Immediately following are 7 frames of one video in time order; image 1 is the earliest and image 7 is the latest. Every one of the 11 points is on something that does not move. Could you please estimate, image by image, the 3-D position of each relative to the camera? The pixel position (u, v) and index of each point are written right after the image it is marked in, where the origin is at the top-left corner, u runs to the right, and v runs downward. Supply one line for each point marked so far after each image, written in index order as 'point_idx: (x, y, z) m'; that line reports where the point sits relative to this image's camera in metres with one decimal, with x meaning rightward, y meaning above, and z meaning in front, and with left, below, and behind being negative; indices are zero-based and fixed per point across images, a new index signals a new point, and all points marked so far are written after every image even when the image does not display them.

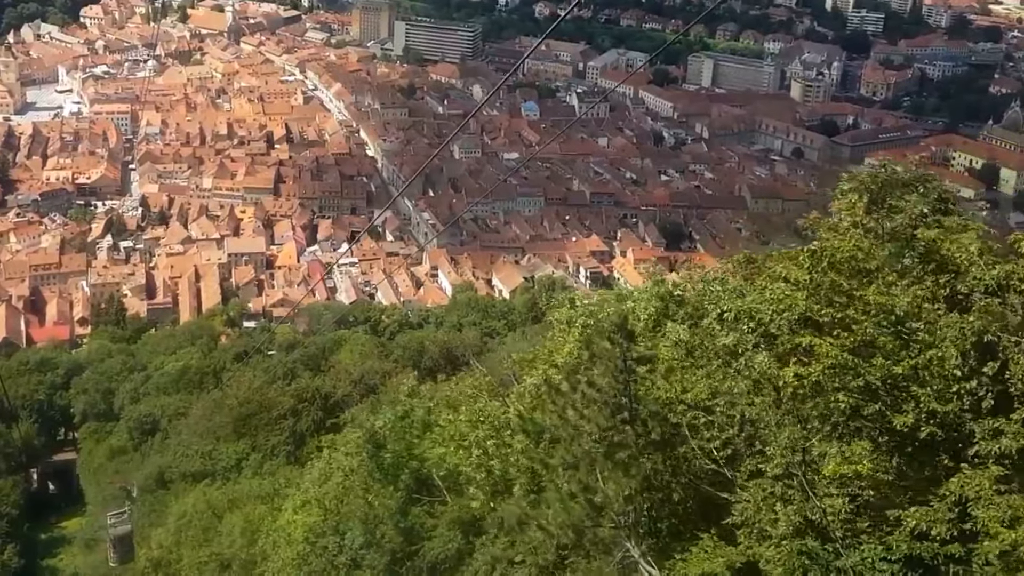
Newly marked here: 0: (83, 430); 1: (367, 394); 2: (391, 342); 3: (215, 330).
0: (-5.6, -1.8, +13.0) m
1: (-1.4, -1.0, +9.9) m
2: (-1.5, -0.6, +12.6) m
3: (-5.4, -0.7, +18.0) m
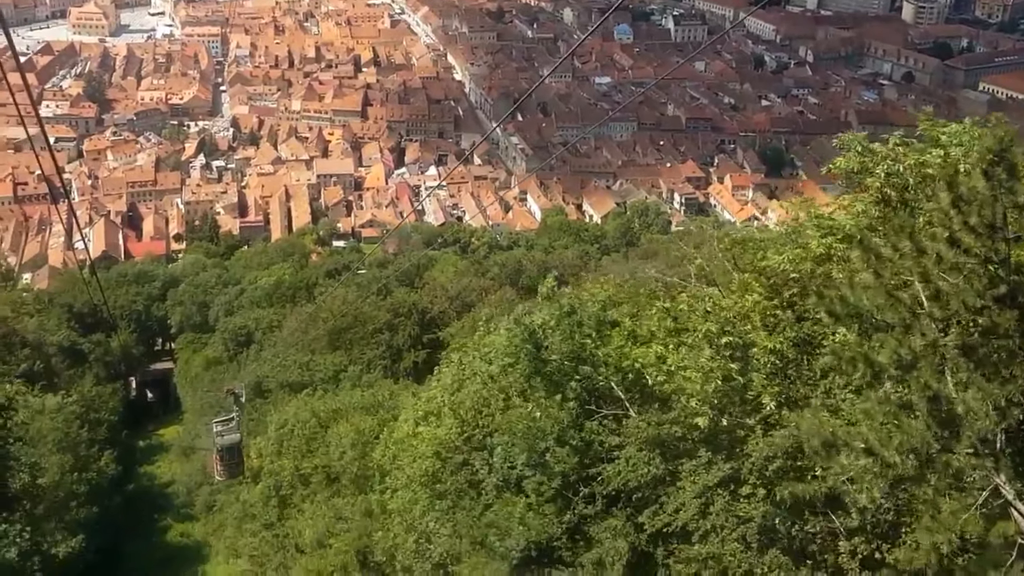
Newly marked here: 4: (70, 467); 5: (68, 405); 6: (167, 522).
0: (-4.4, -0.7, +13.1) m
1: (-0.4, -0.2, +9.6) m
2: (-0.3, +0.4, +12.3) m
3: (-3.7, +0.7, +18.0) m
4: (-3.5, -1.4, +7.9) m
5: (-4.0, -1.0, +8.9) m
6: (-3.2, -2.2, +9.2) m
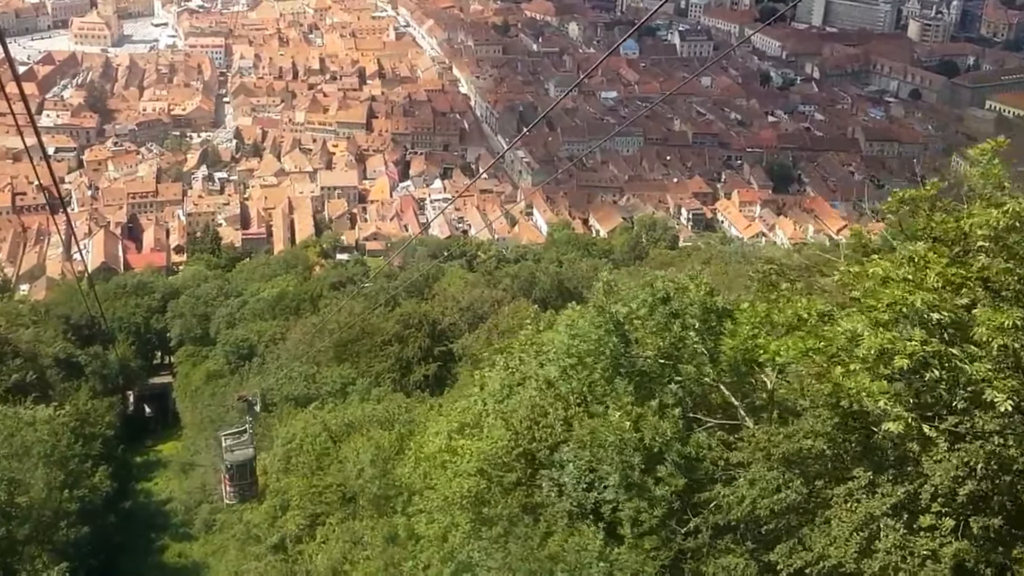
0: (-4.2, -0.8, +12.7) m
1: (-0.3, -0.3, +9.3) m
2: (-0.2, +0.2, +12.0) m
3: (-3.6, +0.5, +17.7) m
4: (-3.4, -1.5, +7.6) m
5: (-3.9, -1.1, +8.5) m
6: (-3.1, -2.2, +8.9) m
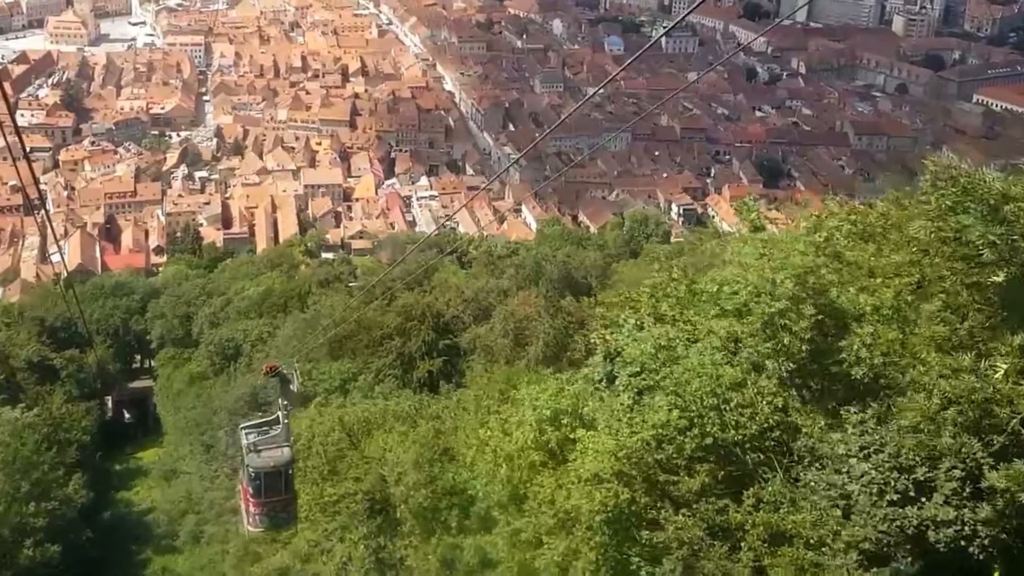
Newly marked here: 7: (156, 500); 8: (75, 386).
0: (-4.3, -0.8, +12.1) m
1: (-0.3, -0.2, +8.8) m
2: (-0.2, +0.3, +11.4) m
3: (-3.7, +0.5, +17.1) m
4: (-3.4, -1.4, +7.0) m
5: (-3.8, -1.1, +7.9) m
6: (-3.0, -2.2, +8.3) m
7: (-3.3, -2.0, +9.3) m
8: (-4.9, -1.1, +11.3) m
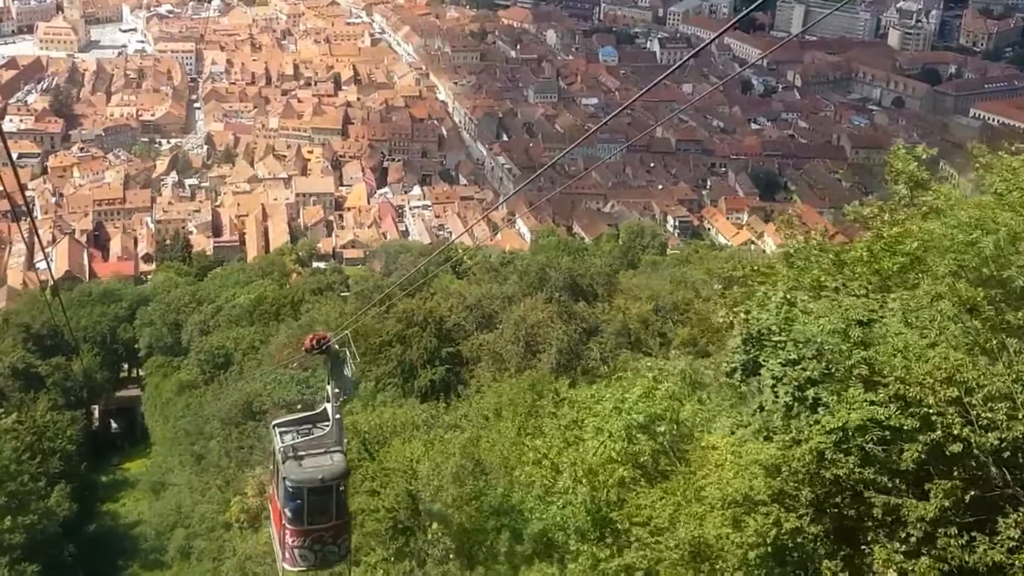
0: (-4.3, -0.9, +11.8) m
1: (-0.3, -0.3, +8.5) m
2: (-0.2, +0.2, +11.2) m
3: (-3.8, +0.4, +16.8) m
4: (-3.3, -1.5, +6.6) m
5: (-3.8, -1.1, +7.6) m
6: (-3.0, -2.2, +7.9) m
7: (-3.3, -2.0, +9.0) m
8: (-4.9, -1.2, +11.0) m
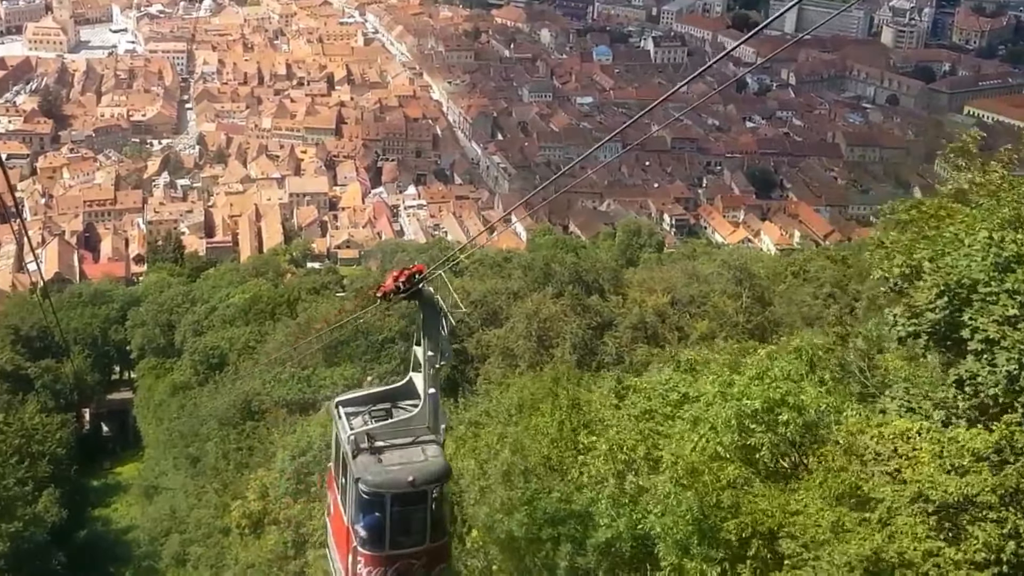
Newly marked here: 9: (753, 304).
0: (-4.3, -0.9, +11.5) m
1: (-0.2, -0.3, +8.3) m
2: (-0.2, +0.2, +10.9) m
3: (-3.8, +0.4, +16.5) m
4: (-3.3, -1.4, +6.4) m
5: (-3.7, -1.1, +7.3) m
6: (-3.0, -2.2, +7.7) m
7: (-3.3, -2.0, +8.7) m
8: (-4.9, -1.2, +10.7) m
9: (+2.0, -0.1, +8.2) m
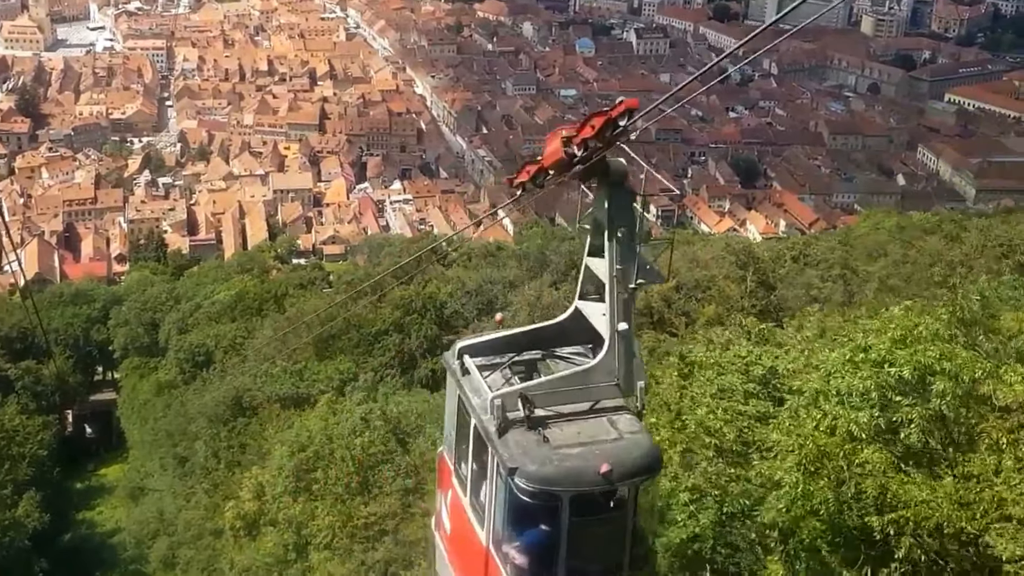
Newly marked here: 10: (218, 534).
0: (-4.4, -0.9, +11.3) m
1: (-0.3, -0.2, +8.0) m
2: (-0.3, +0.3, +10.7) m
3: (-4.0, +0.4, +16.2) m
4: (-3.3, -1.4, +6.1) m
5: (-3.7, -1.1, +7.1) m
6: (-3.0, -2.2, +7.4) m
7: (-3.3, -2.0, +8.5) m
8: (-5.0, -1.2, +10.4) m
9: (+1.9, 0.0, +8.0) m
10: (-2.0, -1.7, +6.8) m
